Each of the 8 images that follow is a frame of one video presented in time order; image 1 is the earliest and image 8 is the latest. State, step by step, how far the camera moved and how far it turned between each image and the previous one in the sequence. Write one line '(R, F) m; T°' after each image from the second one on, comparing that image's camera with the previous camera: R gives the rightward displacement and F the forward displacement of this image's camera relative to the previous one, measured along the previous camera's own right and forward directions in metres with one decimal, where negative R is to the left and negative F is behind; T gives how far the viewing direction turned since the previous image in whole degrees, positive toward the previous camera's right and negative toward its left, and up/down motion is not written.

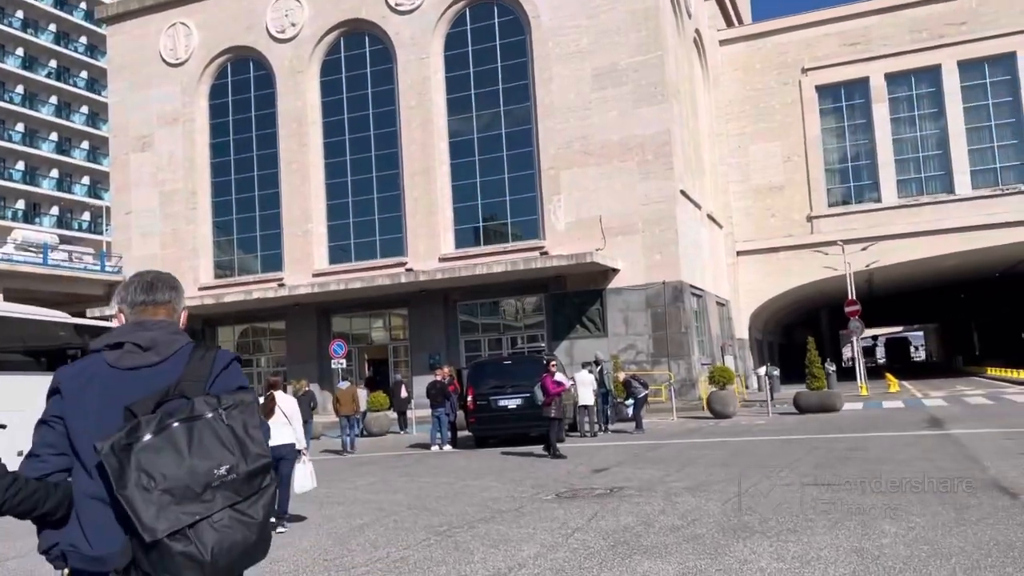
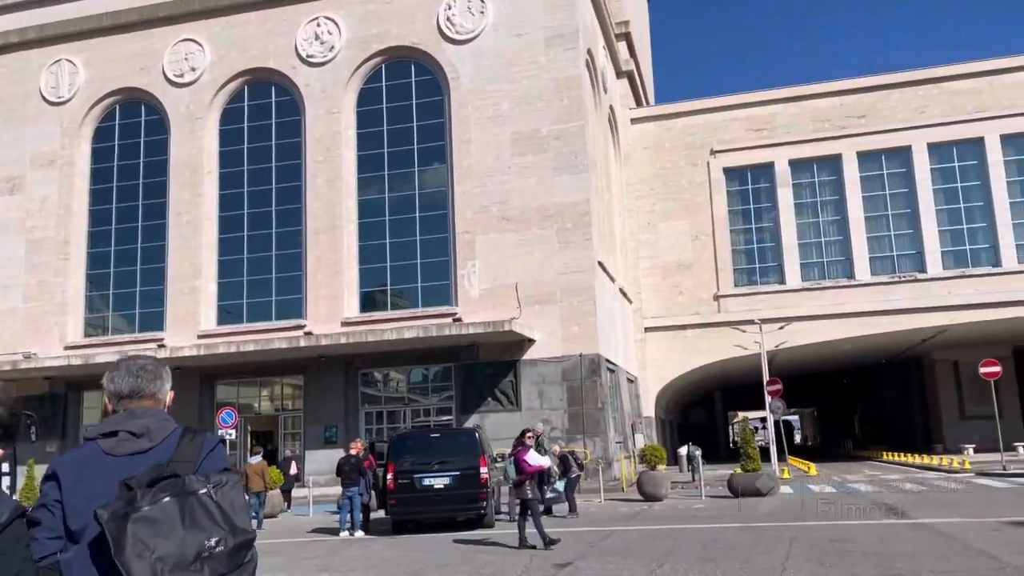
(-0.8, +1.6) m; +8°
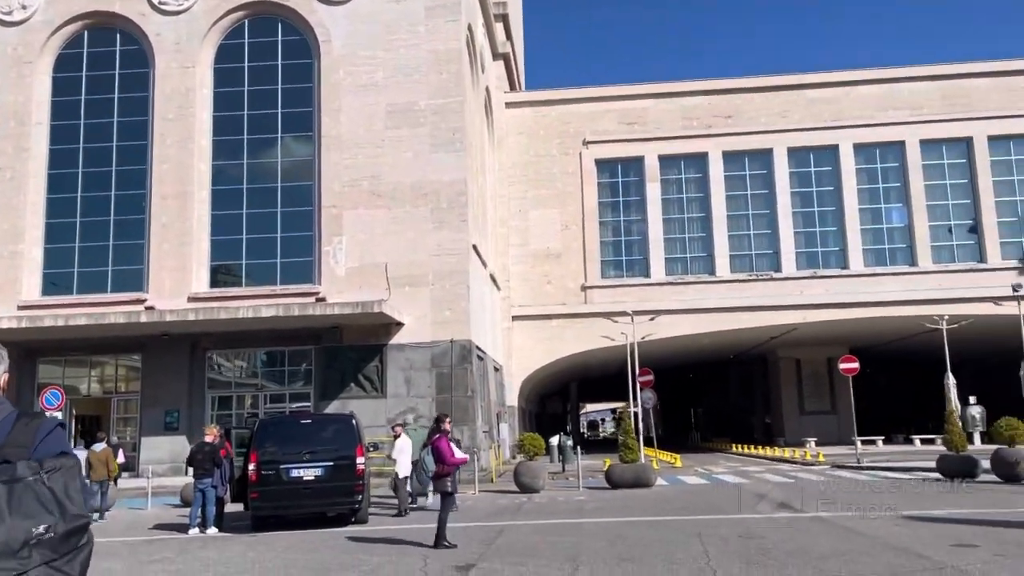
(-0.5, +1.2) m; +10°
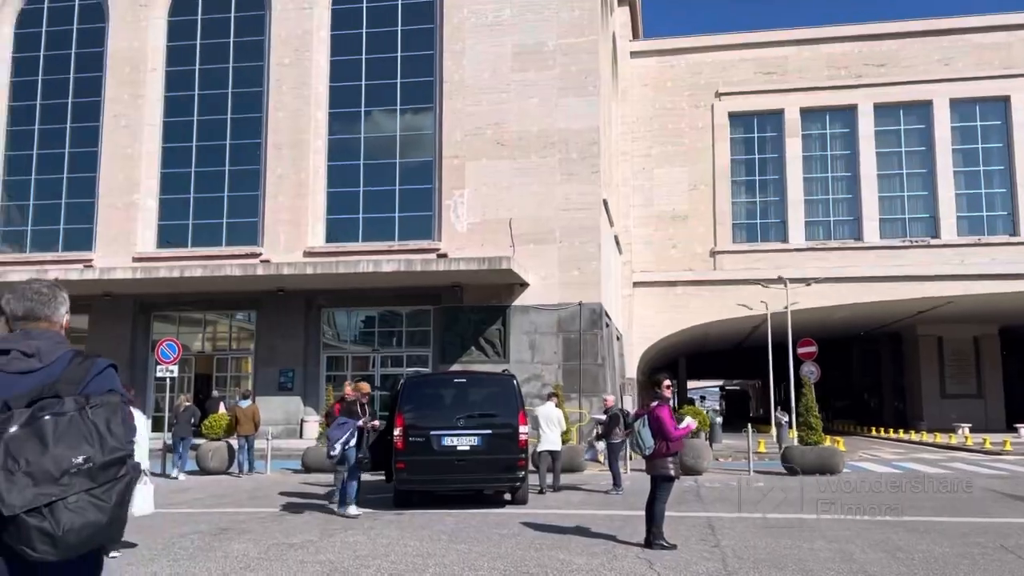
(-1.3, +2.1) m; -6°
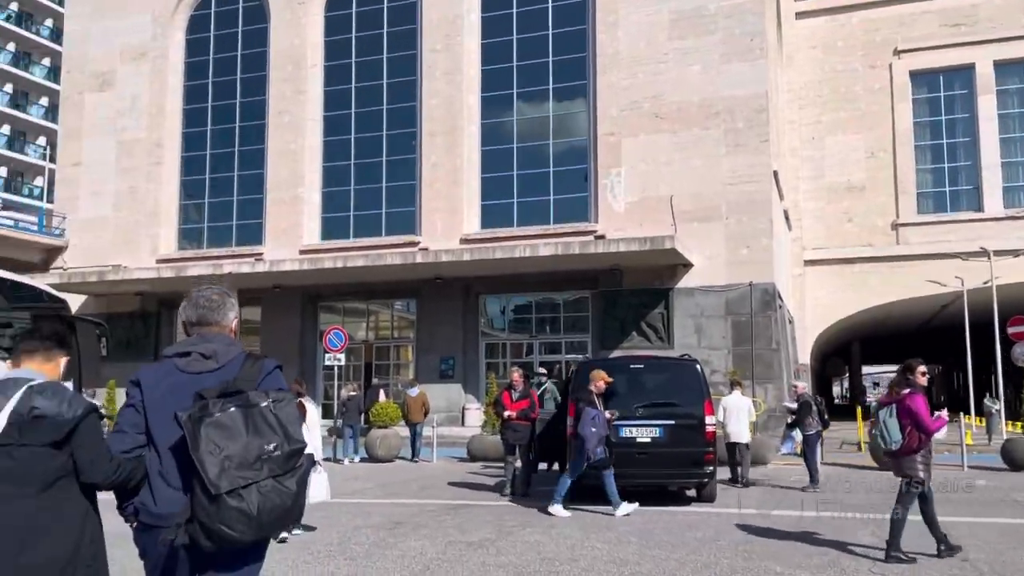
(-0.3, +0.8) m; -10°
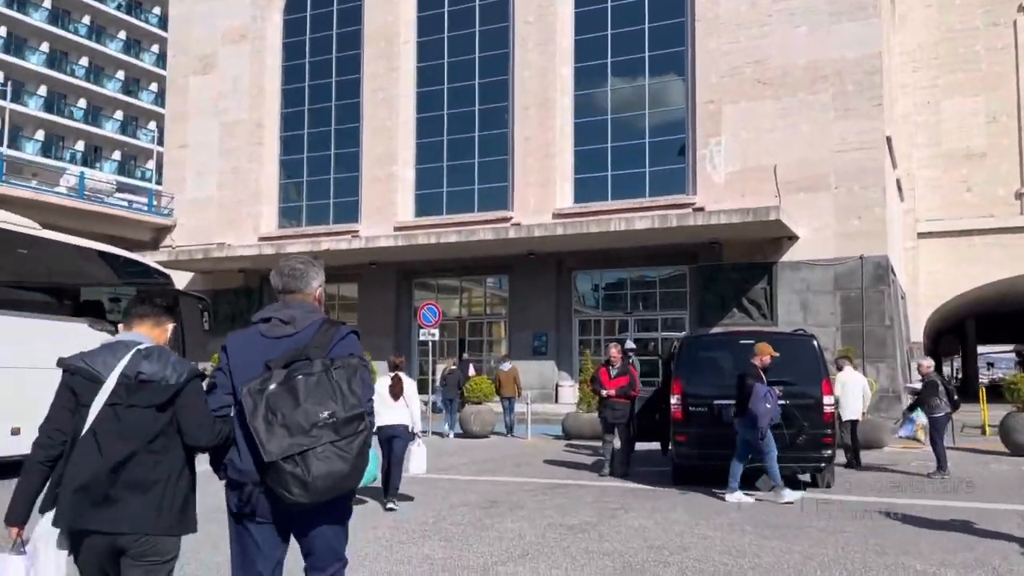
(-0.1, +0.4) m; -6°
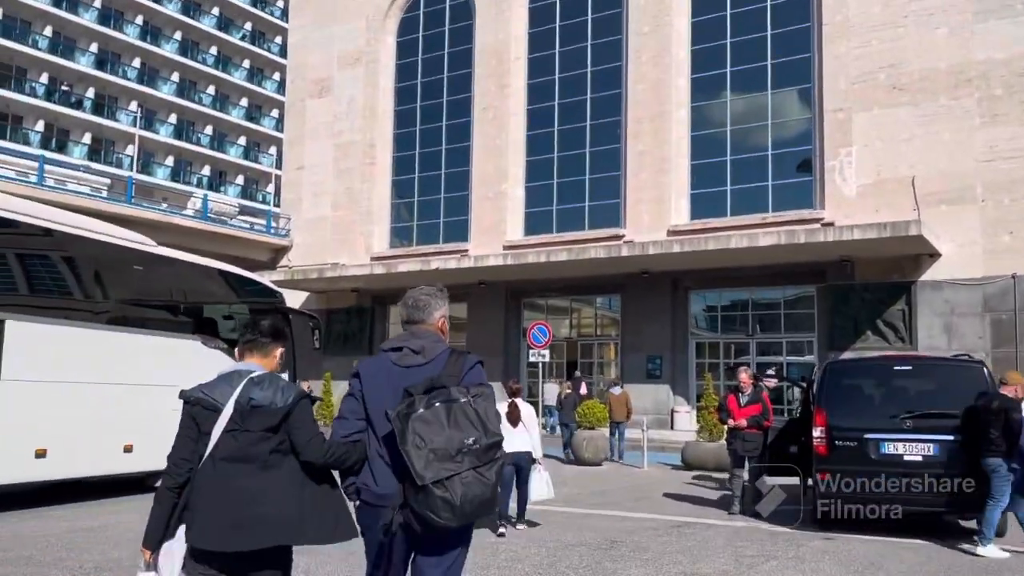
(-0.1, +0.7) m; -7°
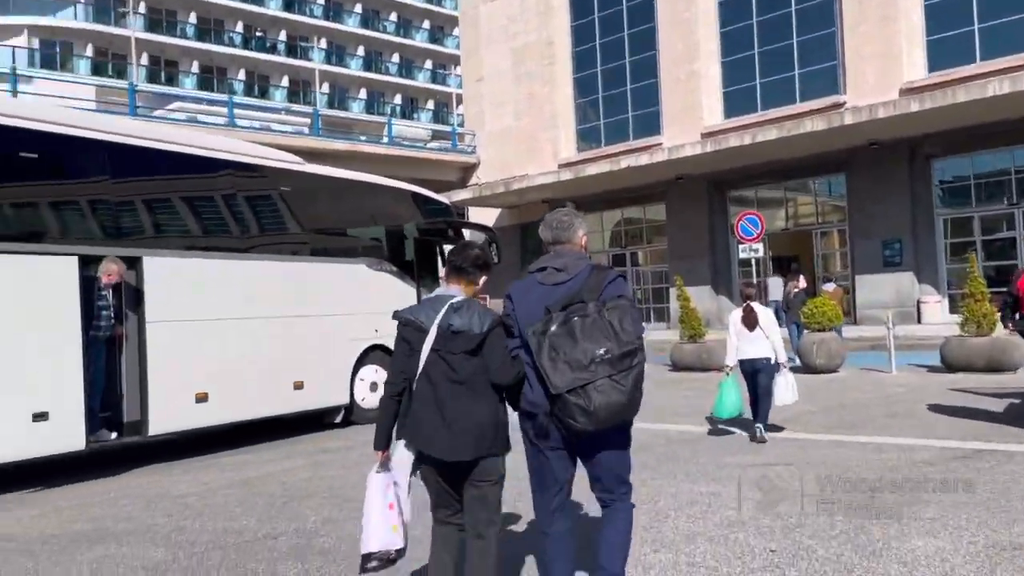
(+0.1, +1.8) m; -14°
